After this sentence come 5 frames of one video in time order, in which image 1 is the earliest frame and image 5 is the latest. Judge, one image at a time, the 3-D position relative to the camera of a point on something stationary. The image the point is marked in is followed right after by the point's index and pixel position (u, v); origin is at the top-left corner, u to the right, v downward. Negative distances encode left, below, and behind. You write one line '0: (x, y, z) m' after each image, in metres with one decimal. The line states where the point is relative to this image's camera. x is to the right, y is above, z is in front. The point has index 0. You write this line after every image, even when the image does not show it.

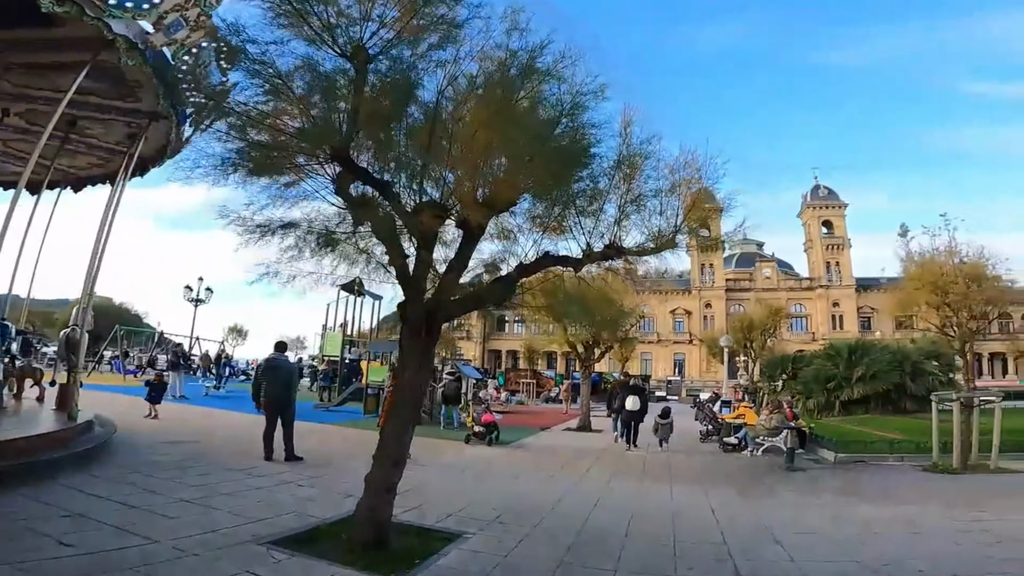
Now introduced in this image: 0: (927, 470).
0: (+7.1, -3.2, +10.2) m
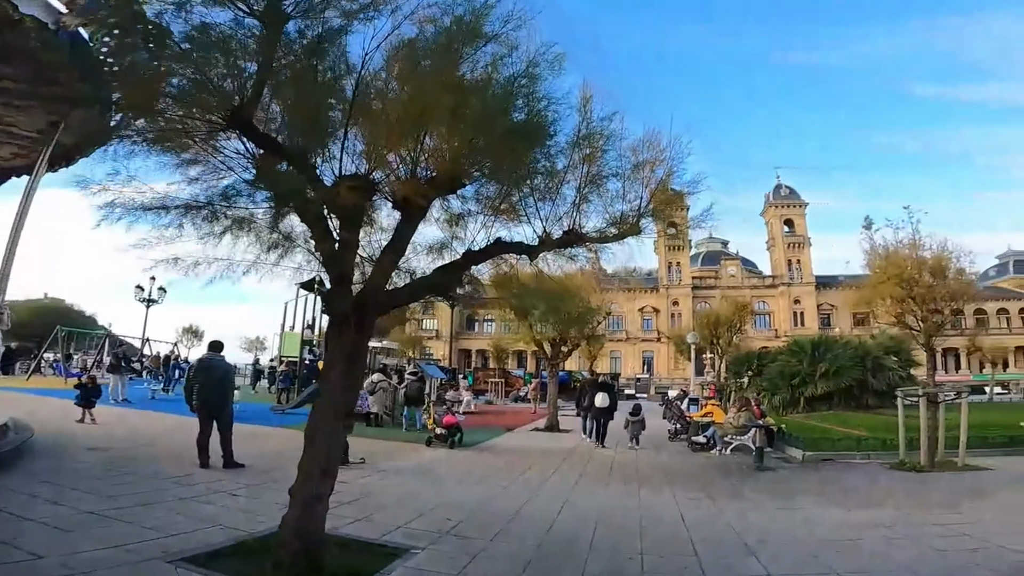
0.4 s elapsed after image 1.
0: (+6.5, -3.1, +10.1) m
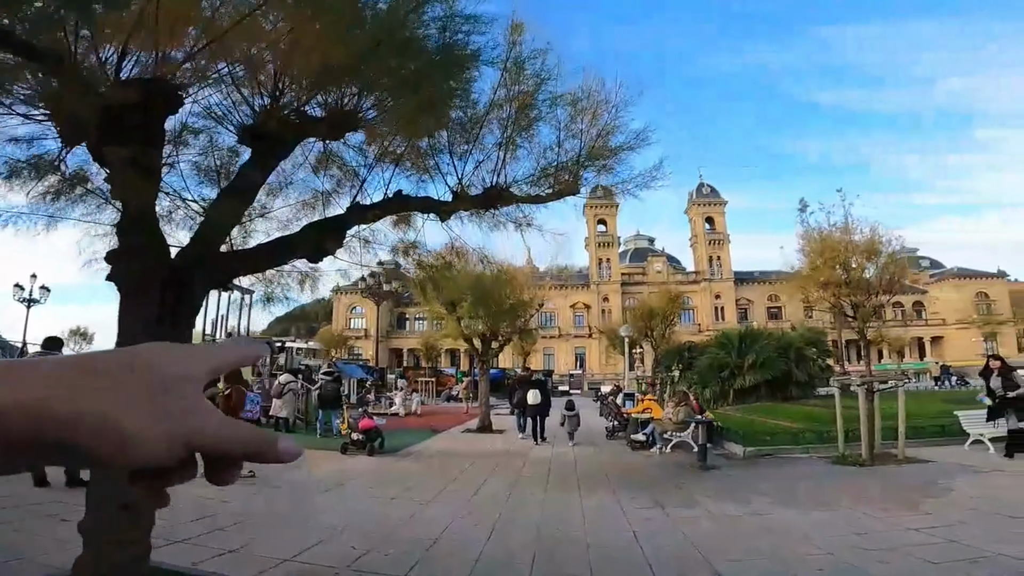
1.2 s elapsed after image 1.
0: (+5.3, -2.9, +9.8) m
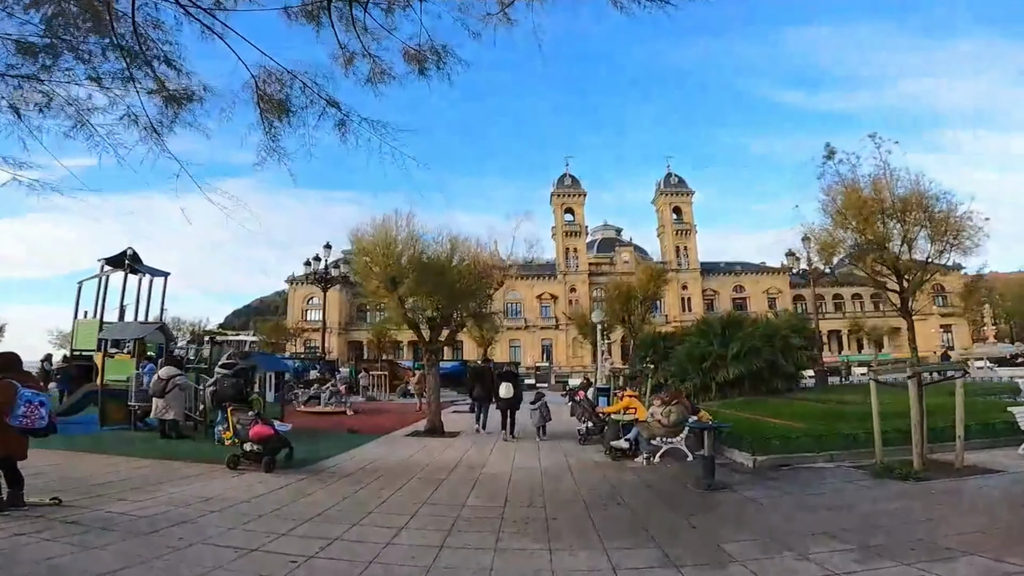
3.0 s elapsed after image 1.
0: (+4.6, -2.4, +7.6) m
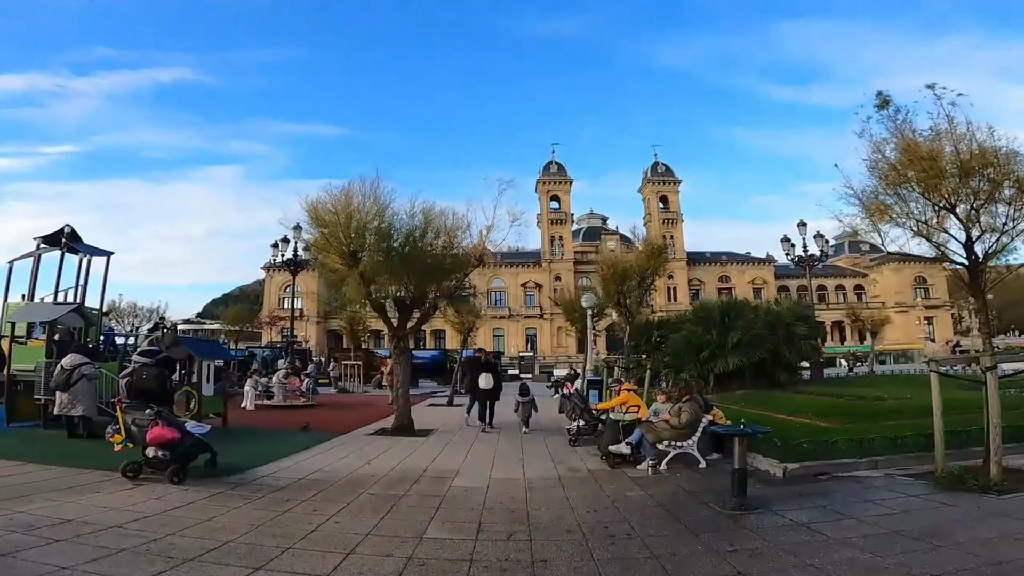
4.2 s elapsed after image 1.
0: (+4.4, -2.1, +6.0) m
